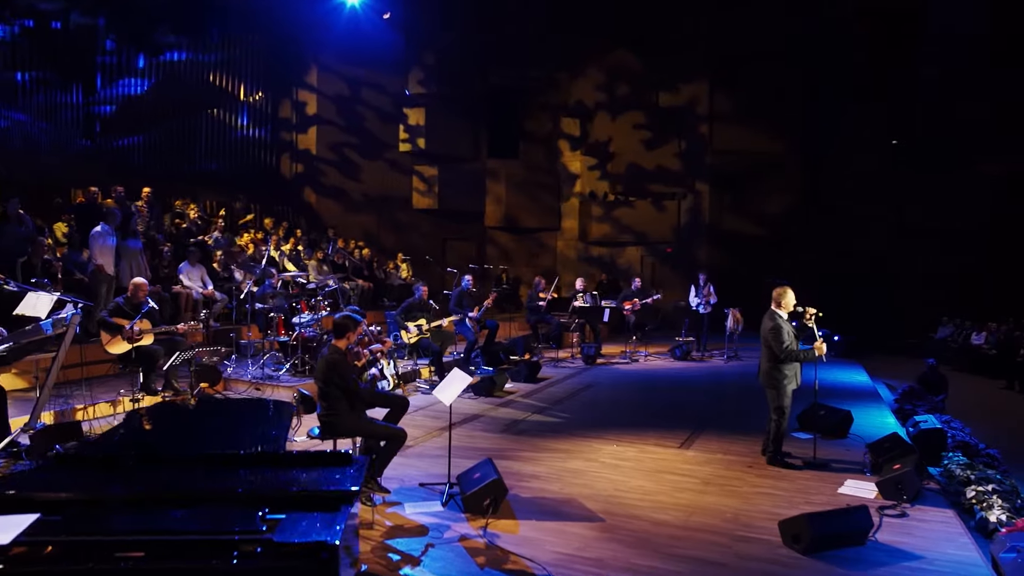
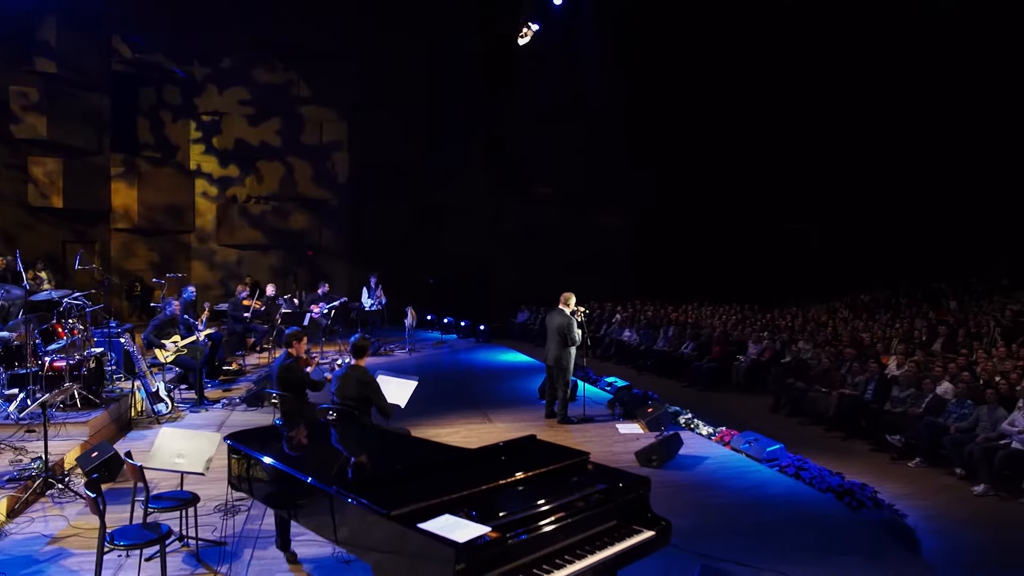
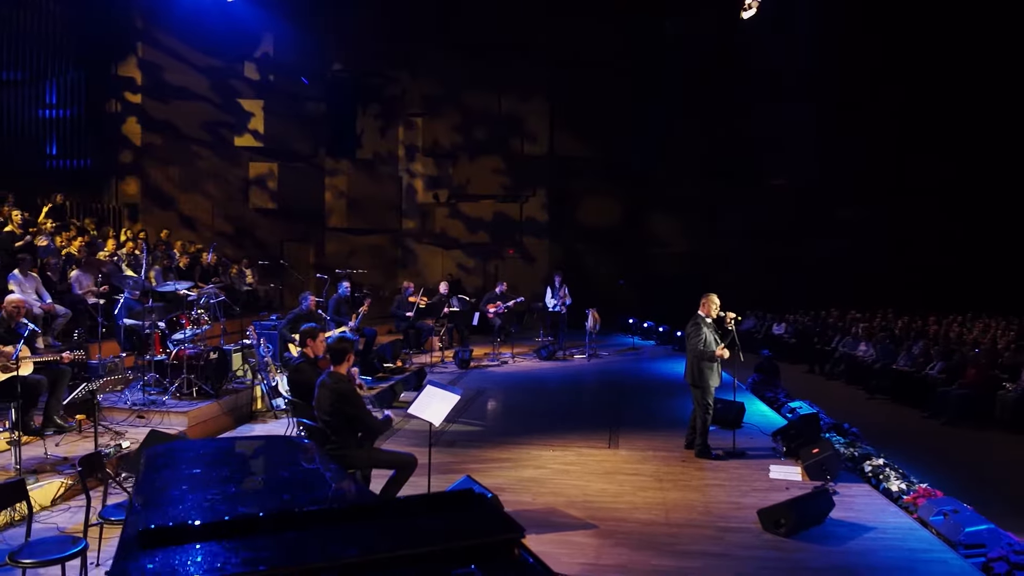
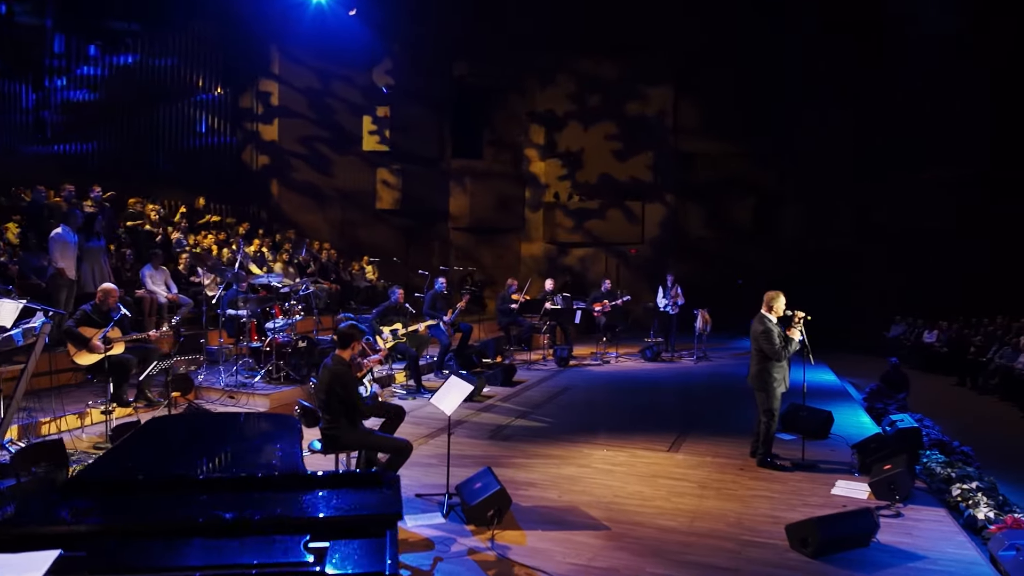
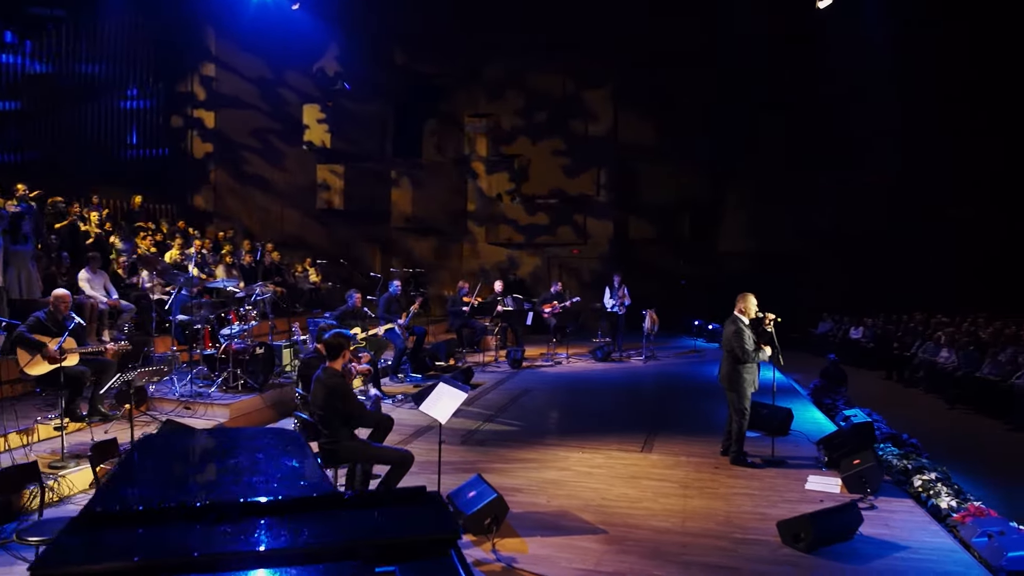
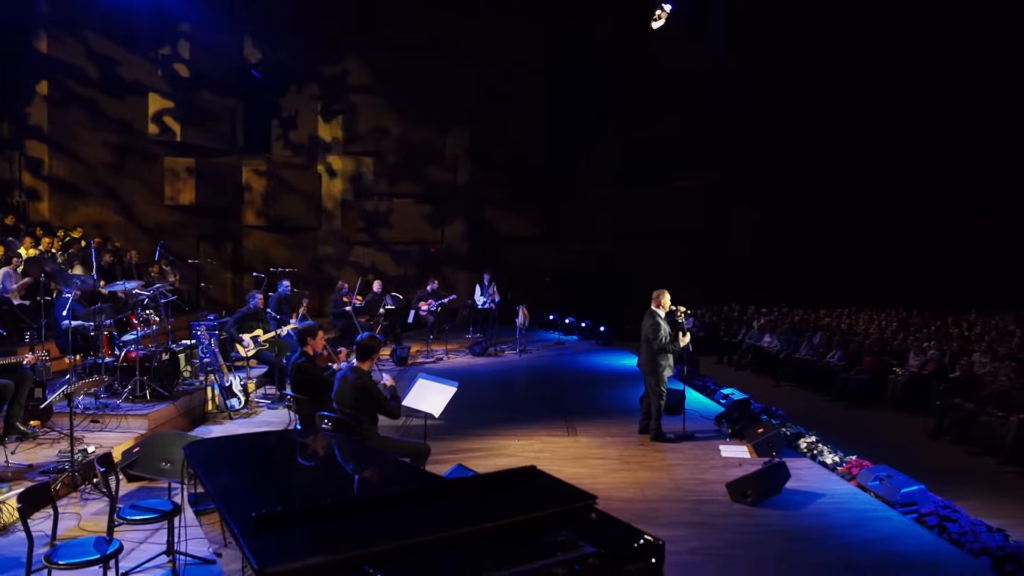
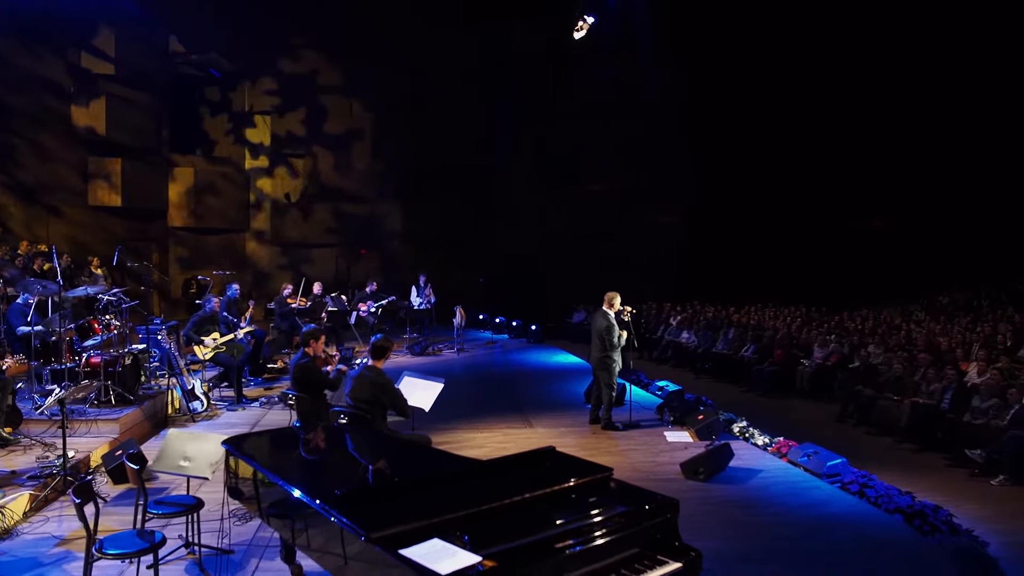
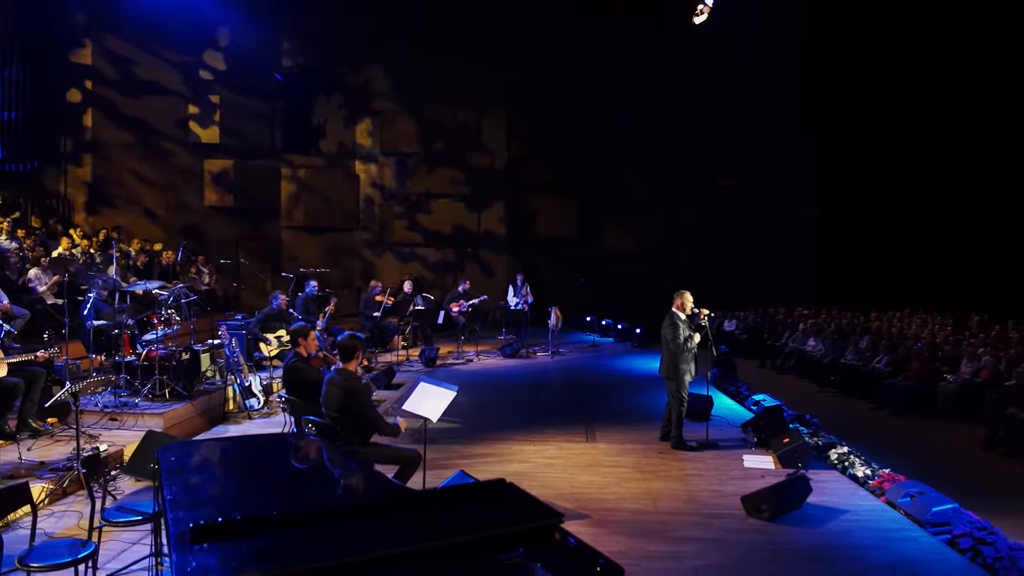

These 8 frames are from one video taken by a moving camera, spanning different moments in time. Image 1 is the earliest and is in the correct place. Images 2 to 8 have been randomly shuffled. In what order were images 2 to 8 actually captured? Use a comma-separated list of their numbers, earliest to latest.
4, 5, 3, 8, 6, 7, 2
